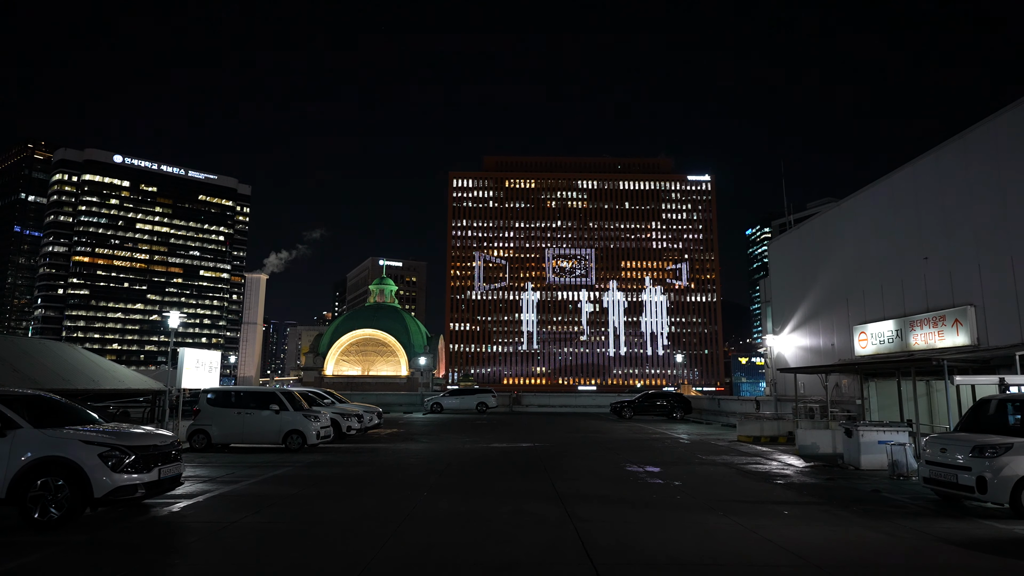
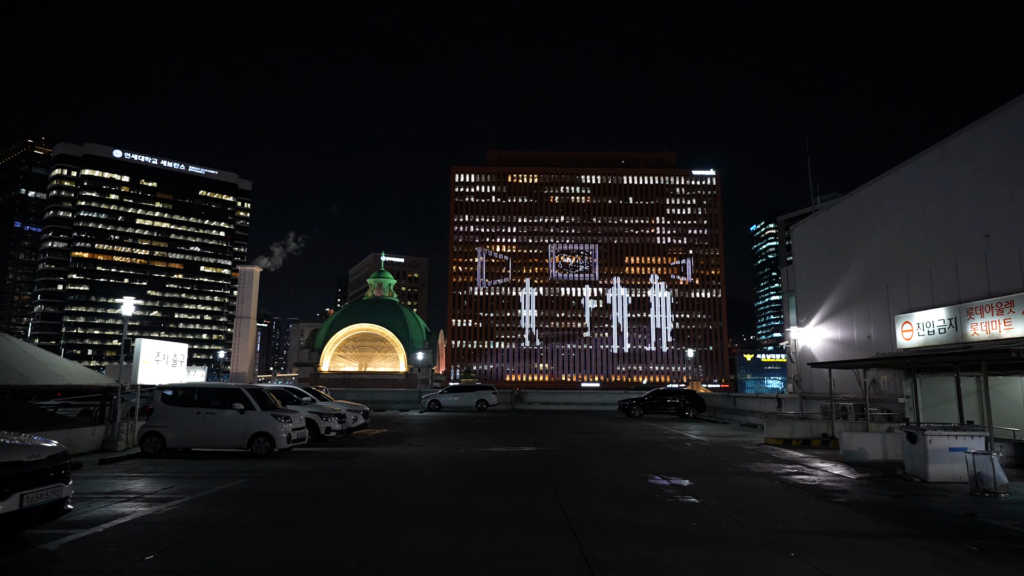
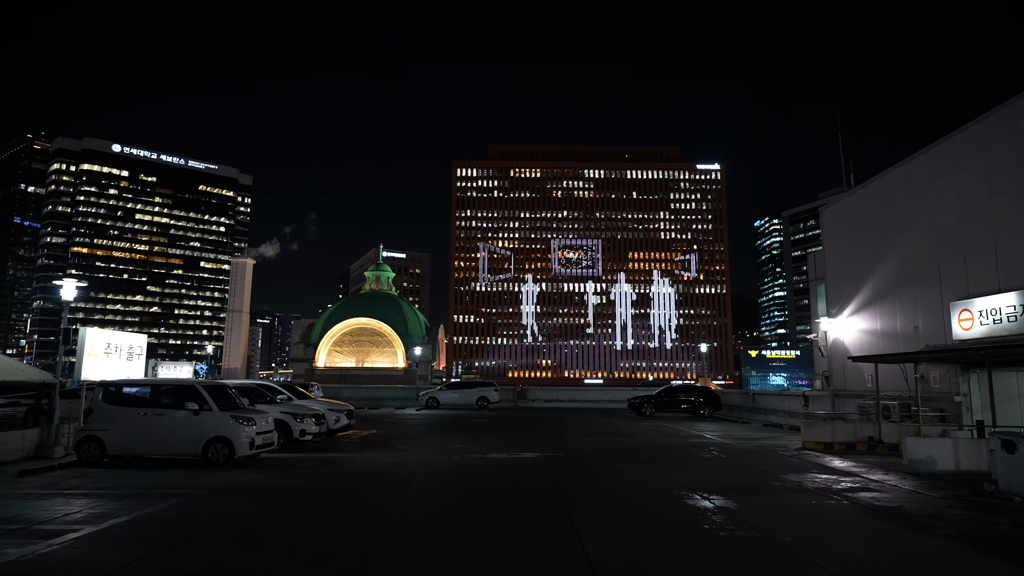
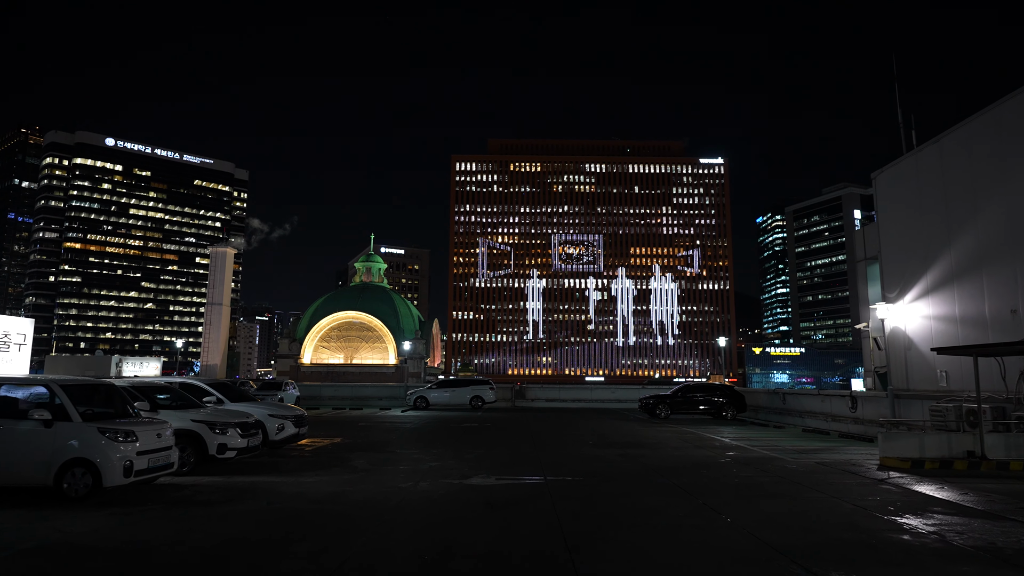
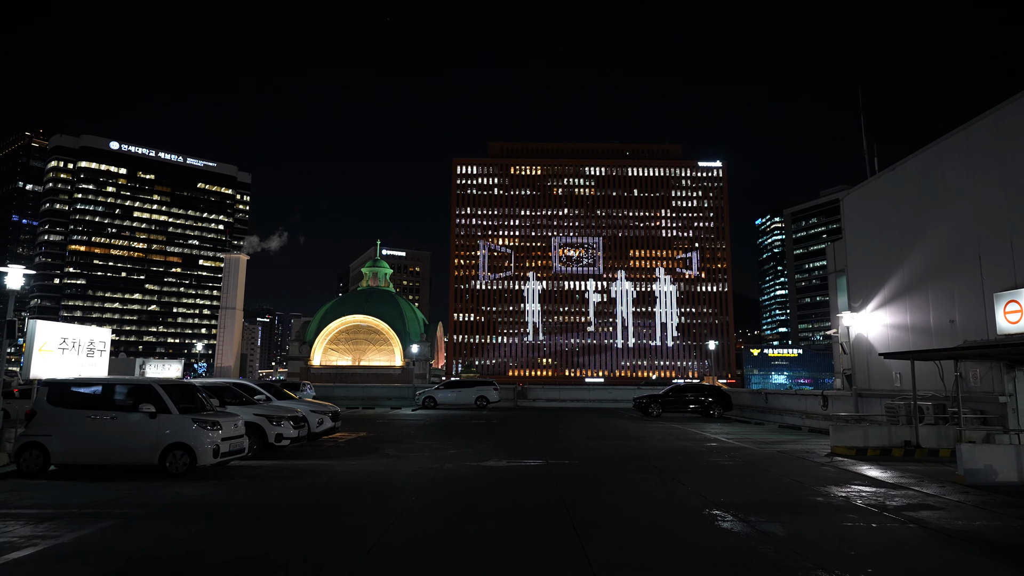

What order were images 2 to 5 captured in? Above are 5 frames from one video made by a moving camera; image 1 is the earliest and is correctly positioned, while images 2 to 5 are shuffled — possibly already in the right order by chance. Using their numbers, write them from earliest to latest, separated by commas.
2, 3, 5, 4
